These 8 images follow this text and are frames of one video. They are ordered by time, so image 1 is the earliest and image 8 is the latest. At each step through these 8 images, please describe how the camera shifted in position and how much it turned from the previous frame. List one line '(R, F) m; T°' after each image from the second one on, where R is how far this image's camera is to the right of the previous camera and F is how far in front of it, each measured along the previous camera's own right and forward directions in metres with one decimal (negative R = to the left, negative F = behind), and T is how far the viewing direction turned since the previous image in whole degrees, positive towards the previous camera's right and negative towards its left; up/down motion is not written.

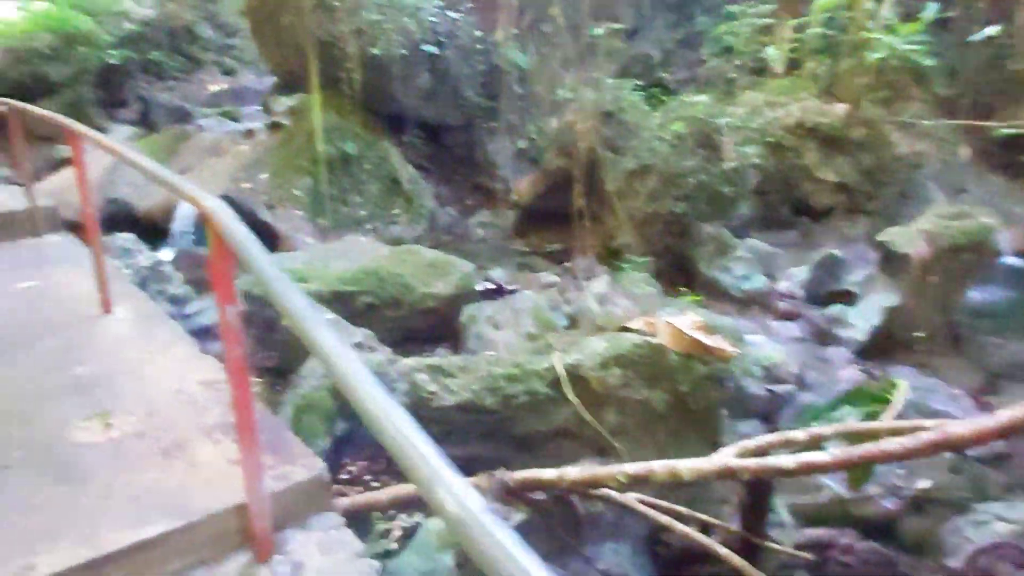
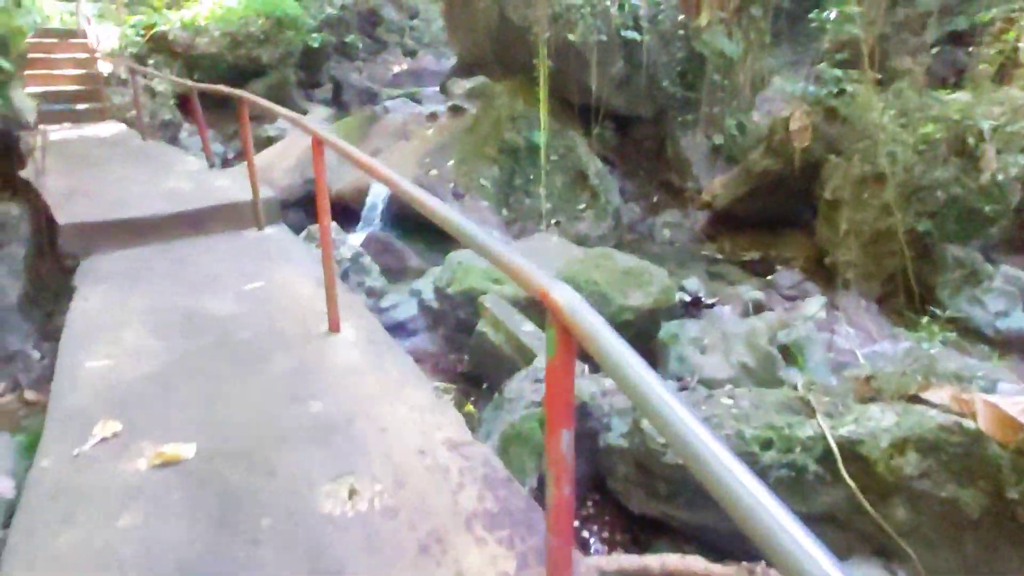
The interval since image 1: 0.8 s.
(-0.4, +0.4) m; -12°
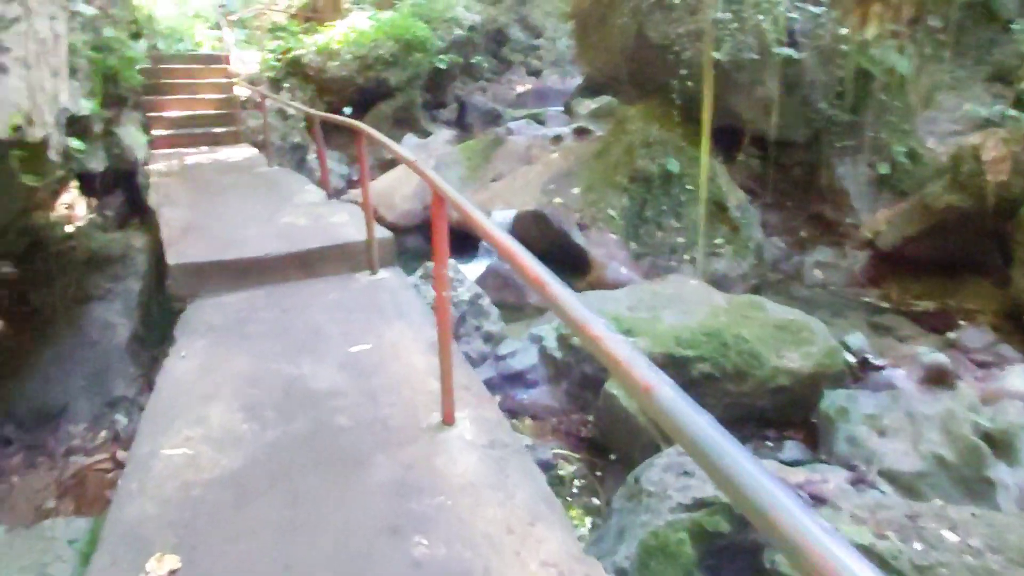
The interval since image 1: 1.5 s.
(-0.1, +0.5) m; -9°
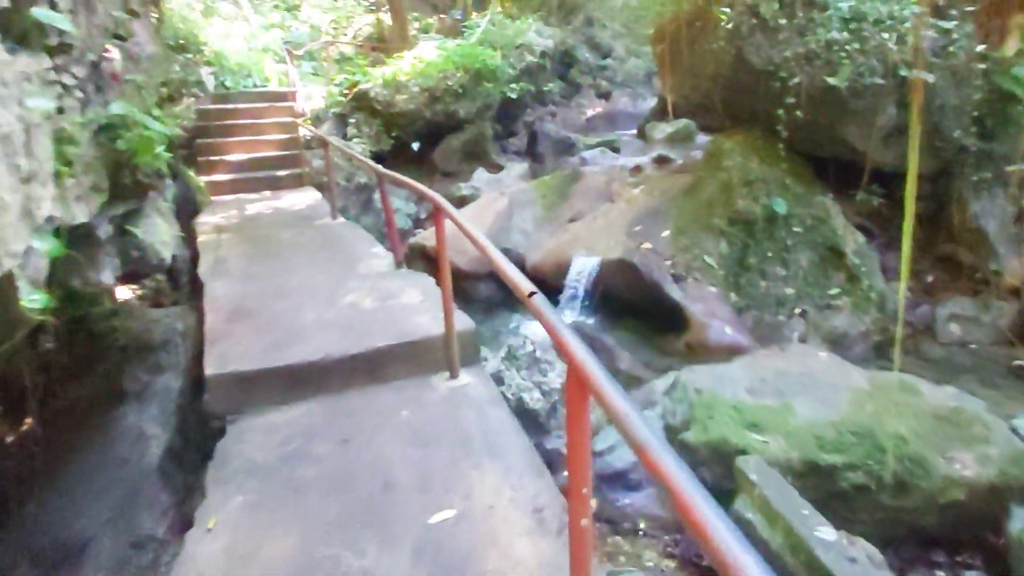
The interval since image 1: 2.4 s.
(-0.2, +0.6) m; -5°
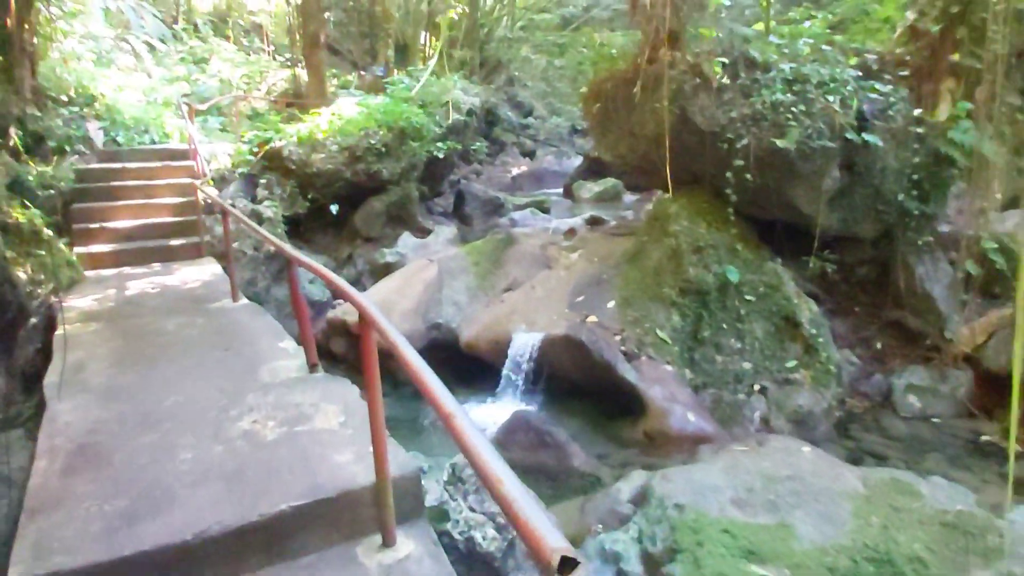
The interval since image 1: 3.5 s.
(-0.1, +0.6) m; +7°
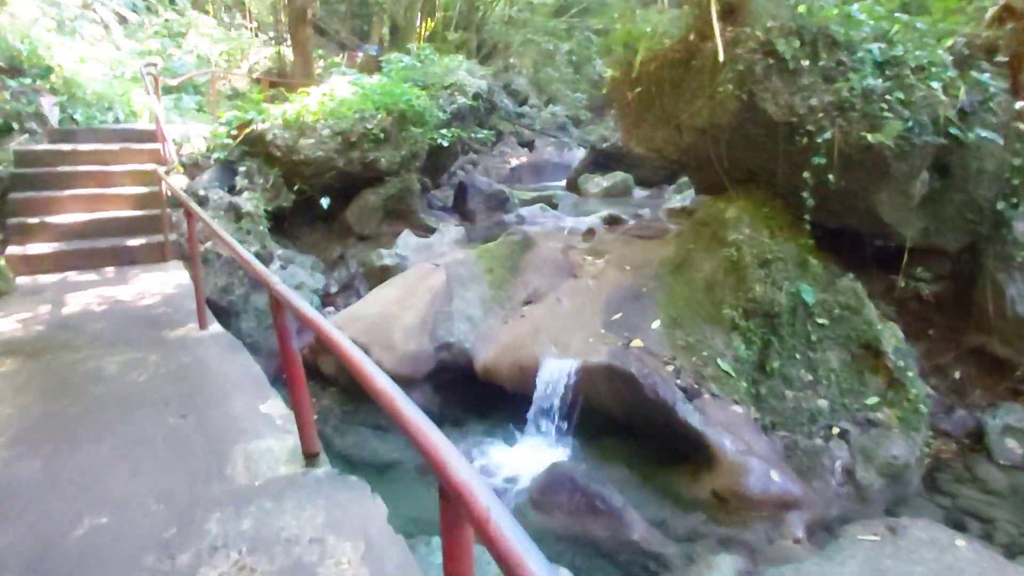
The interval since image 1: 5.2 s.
(-0.3, +0.9) m; +2°
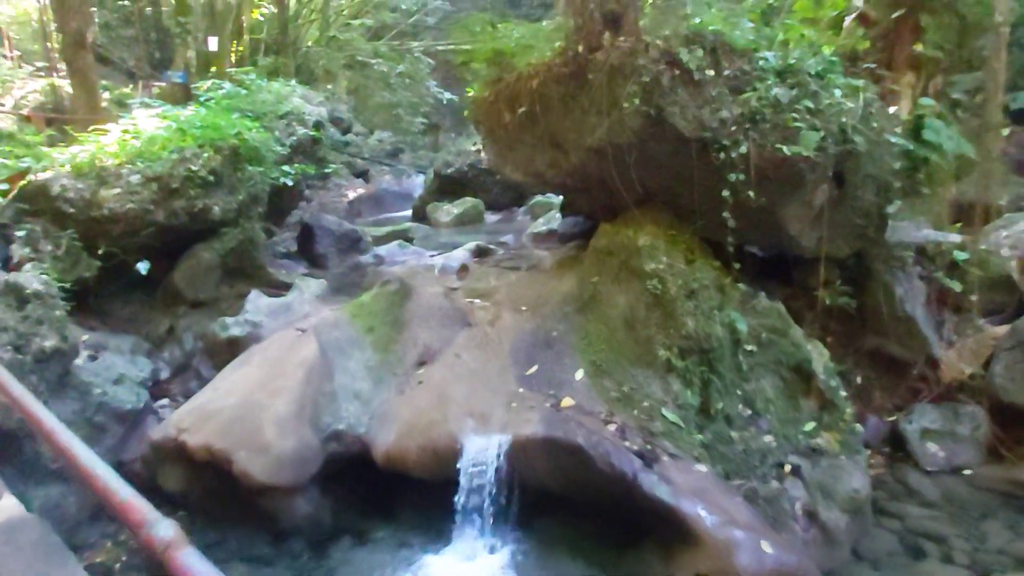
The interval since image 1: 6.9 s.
(-0.4, +0.8) m; +14°
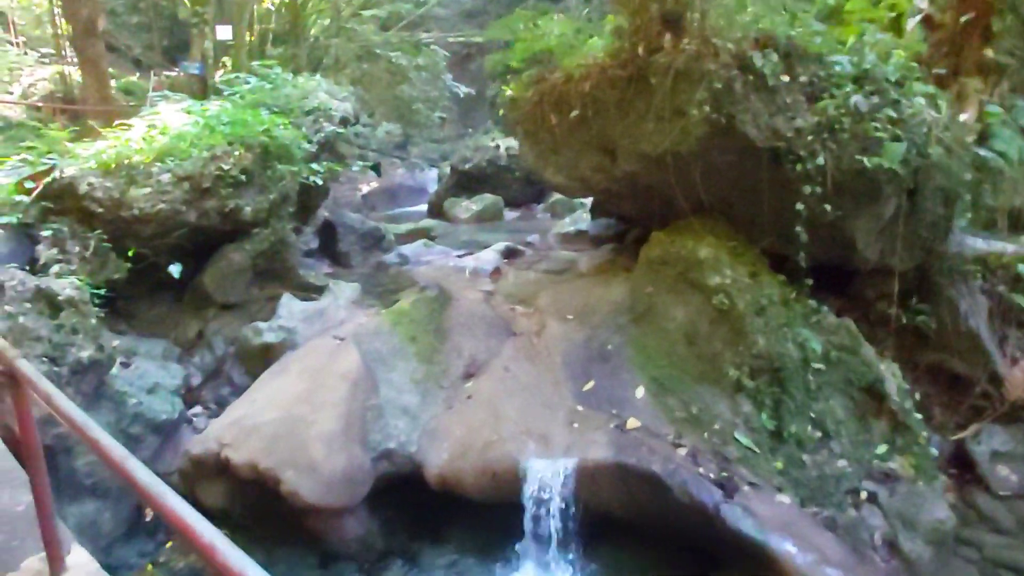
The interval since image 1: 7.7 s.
(-0.4, +0.2) m; 0°
